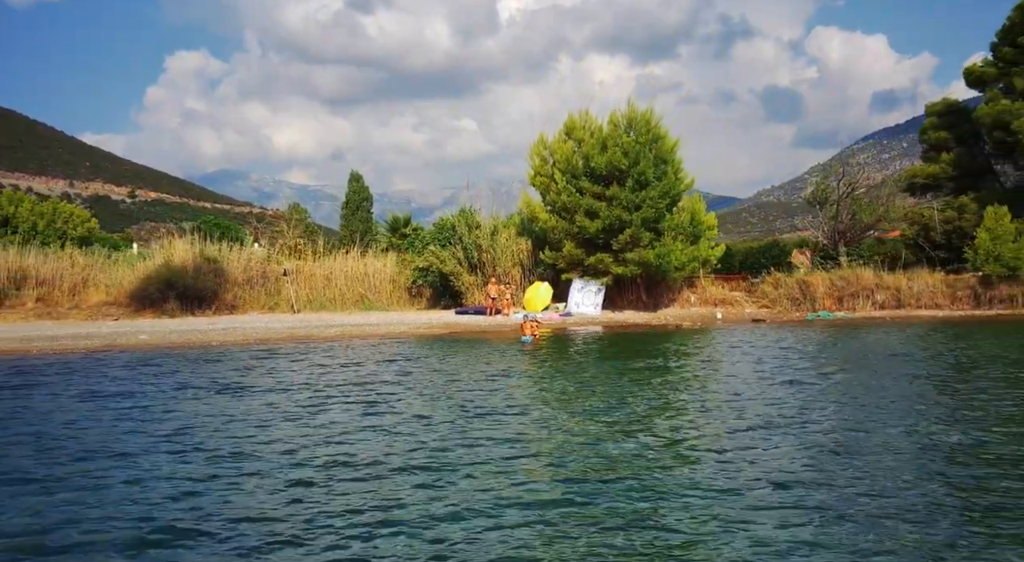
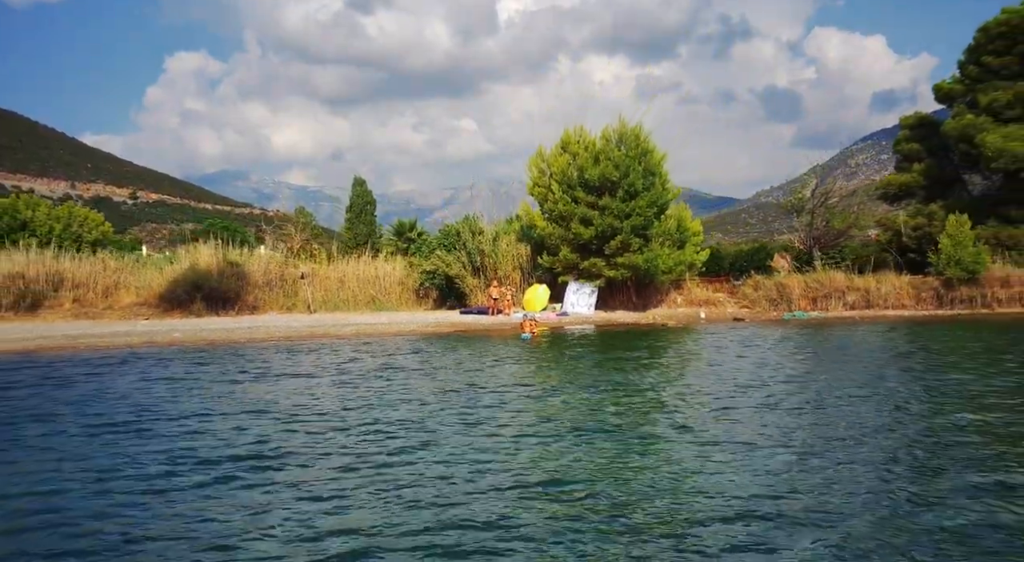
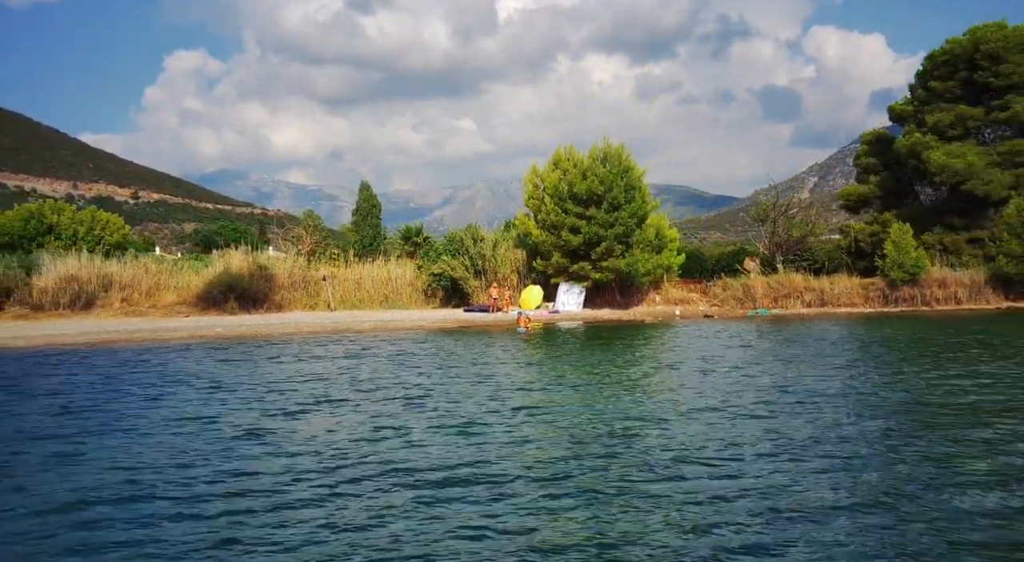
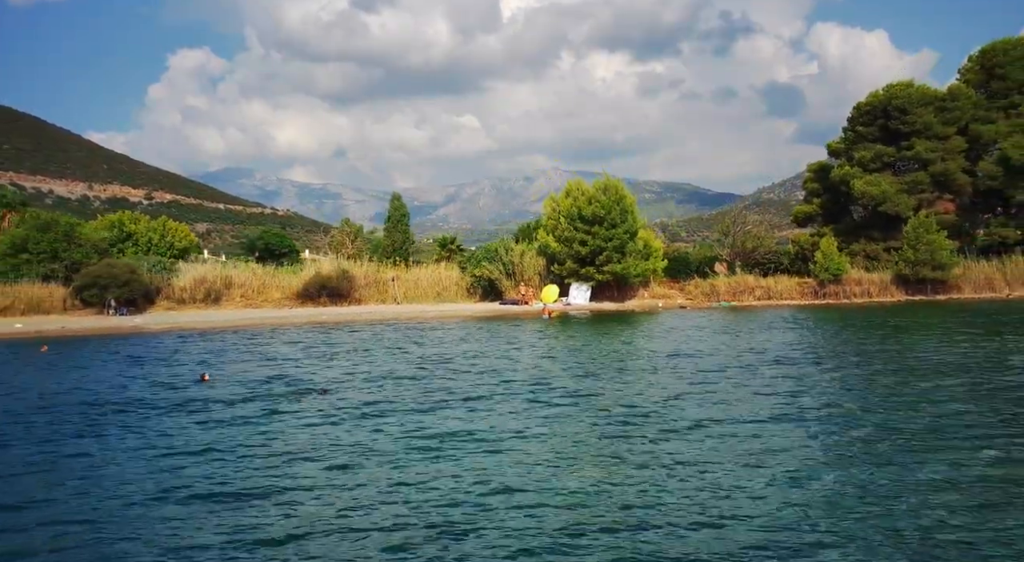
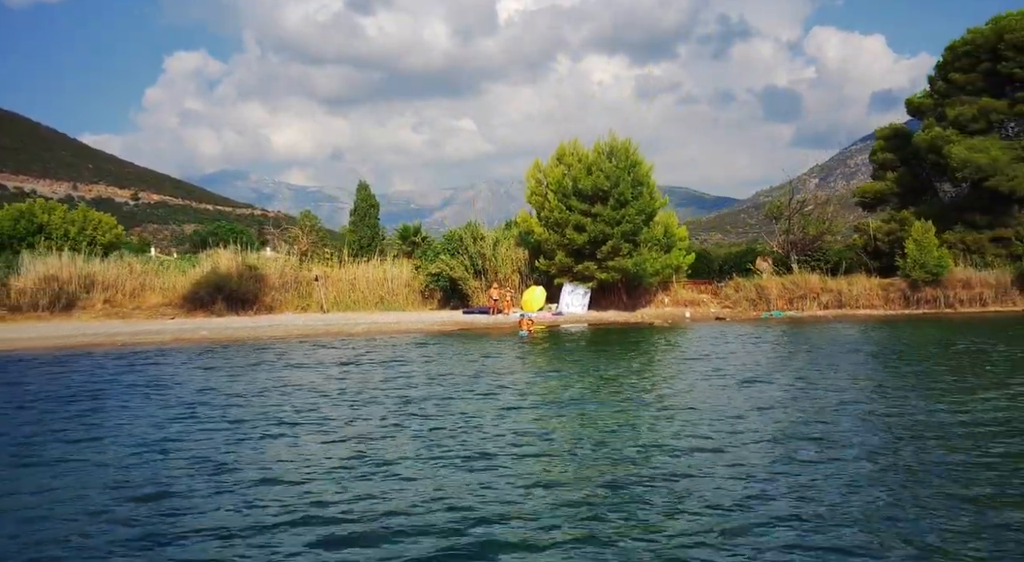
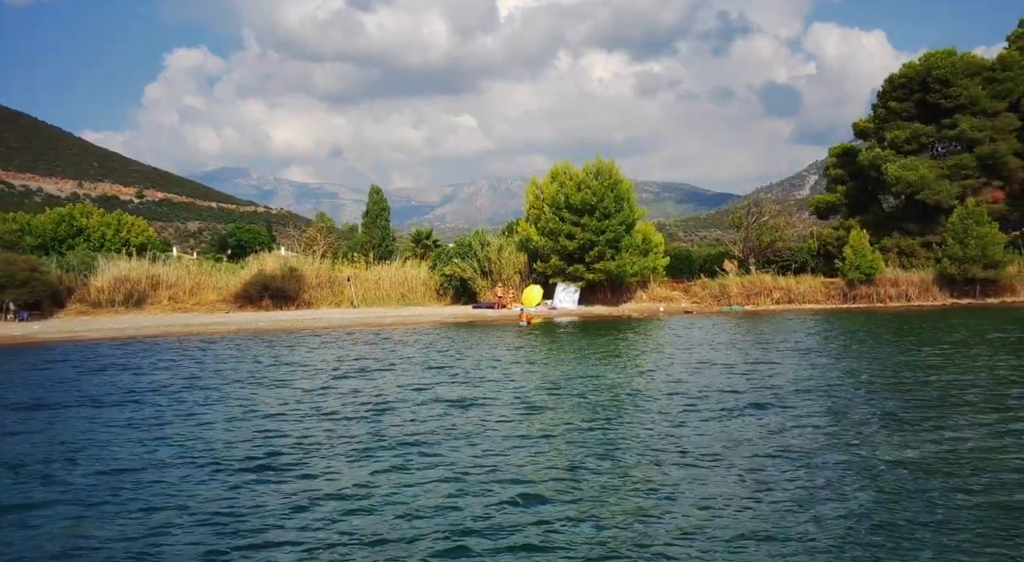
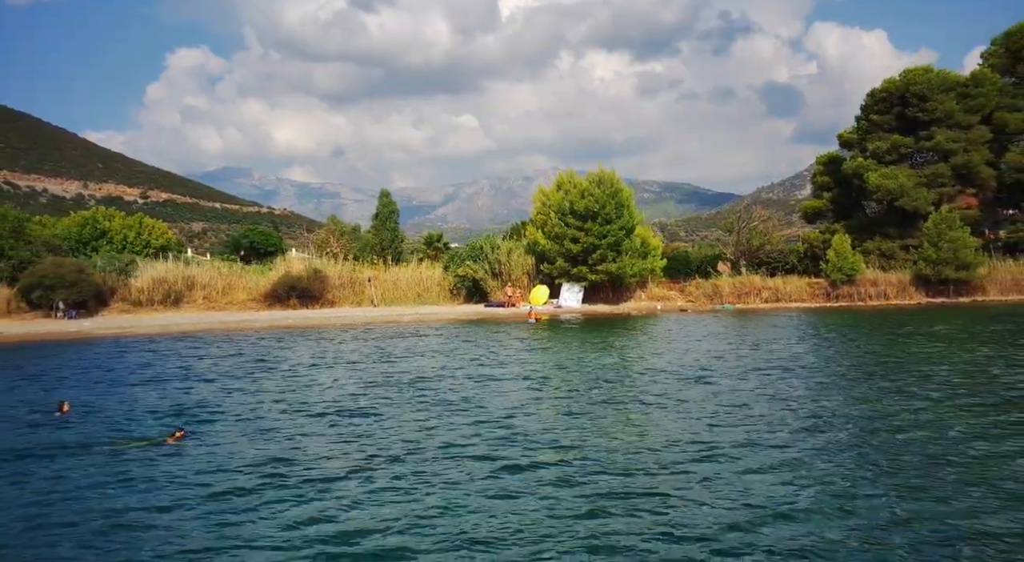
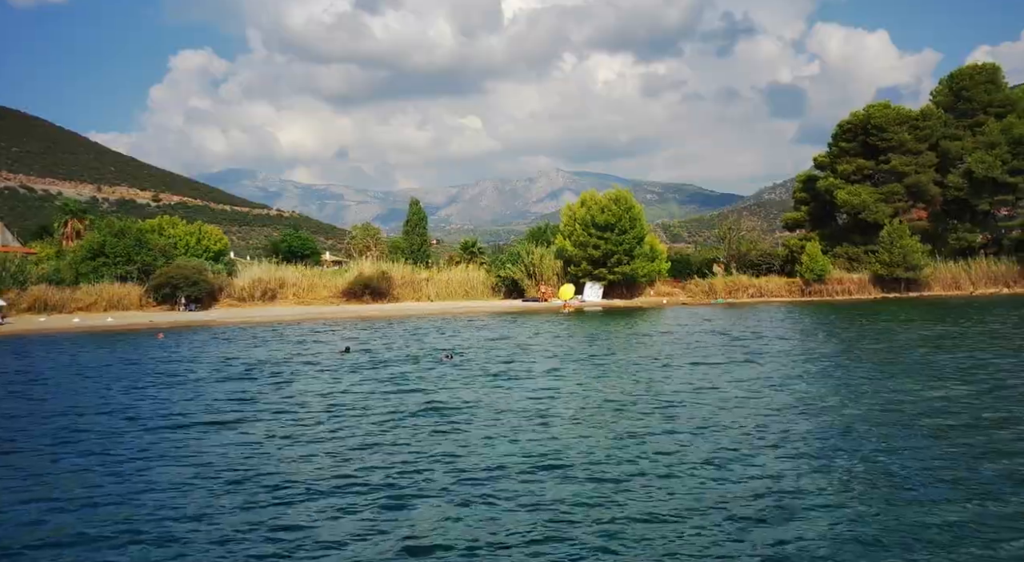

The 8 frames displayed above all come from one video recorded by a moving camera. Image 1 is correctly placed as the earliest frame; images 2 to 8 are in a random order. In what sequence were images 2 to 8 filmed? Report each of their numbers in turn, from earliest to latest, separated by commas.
2, 5, 3, 6, 7, 4, 8
